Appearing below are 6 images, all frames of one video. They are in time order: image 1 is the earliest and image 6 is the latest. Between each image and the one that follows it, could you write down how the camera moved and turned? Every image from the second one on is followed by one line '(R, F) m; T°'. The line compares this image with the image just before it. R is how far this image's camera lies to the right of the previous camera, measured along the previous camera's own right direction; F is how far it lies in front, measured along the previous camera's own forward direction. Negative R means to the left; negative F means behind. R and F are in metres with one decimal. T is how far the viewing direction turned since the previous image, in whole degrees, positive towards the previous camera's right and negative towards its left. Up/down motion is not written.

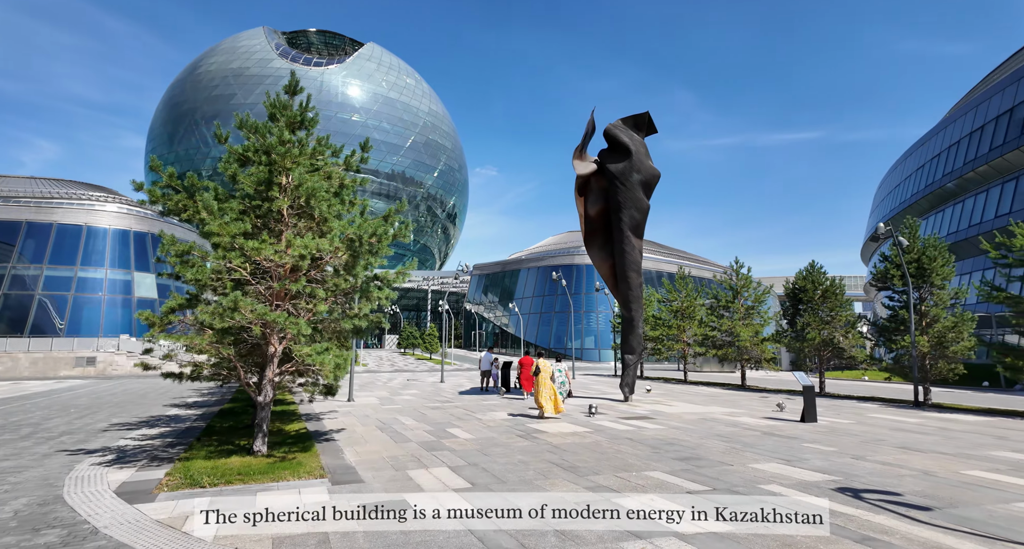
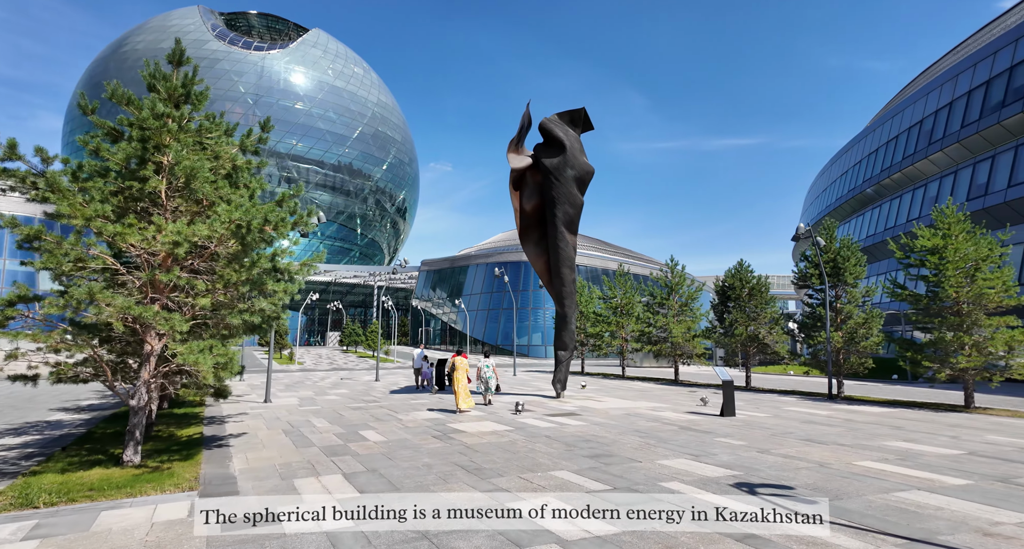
(+0.7, +0.3) m; +5°
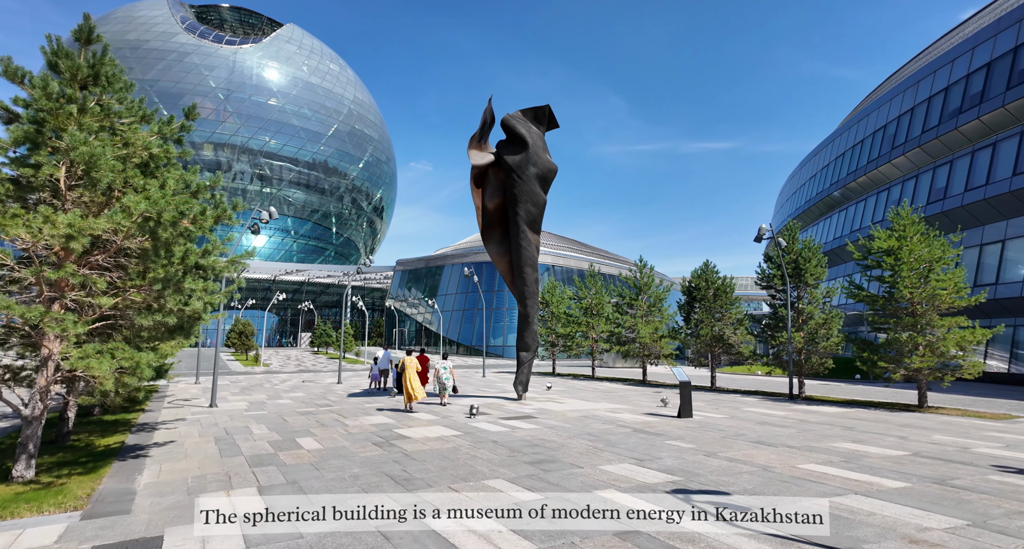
(+0.7, +0.3) m; +2°
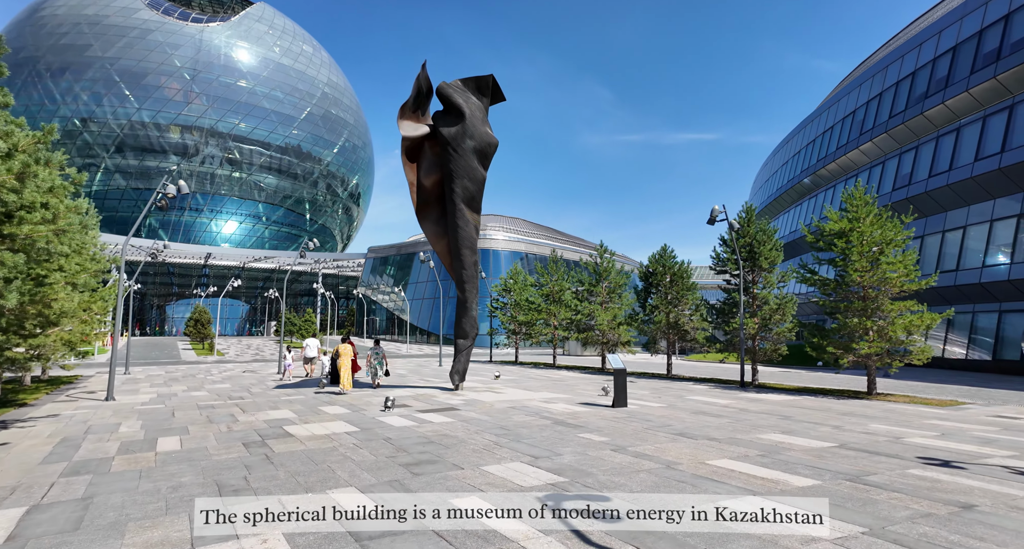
(+1.6, +1.0) m; +2°
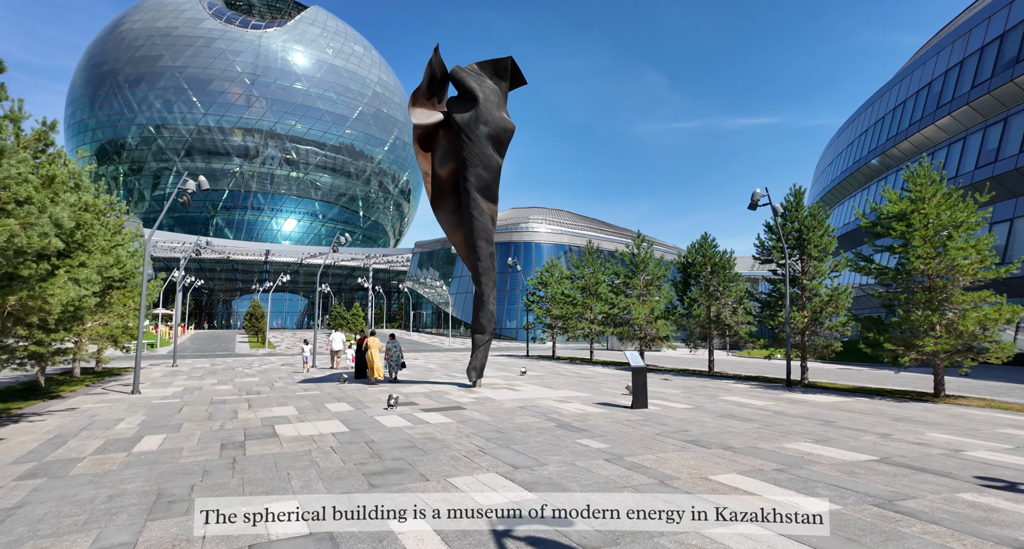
(+1.1, +0.8) m; -6°
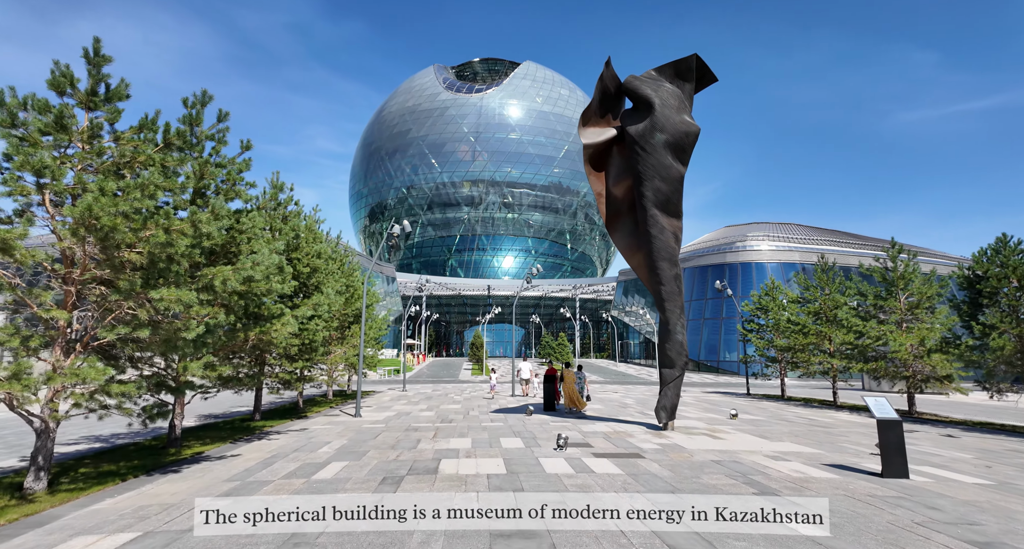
(+0.8, +1.4) m; -24°
